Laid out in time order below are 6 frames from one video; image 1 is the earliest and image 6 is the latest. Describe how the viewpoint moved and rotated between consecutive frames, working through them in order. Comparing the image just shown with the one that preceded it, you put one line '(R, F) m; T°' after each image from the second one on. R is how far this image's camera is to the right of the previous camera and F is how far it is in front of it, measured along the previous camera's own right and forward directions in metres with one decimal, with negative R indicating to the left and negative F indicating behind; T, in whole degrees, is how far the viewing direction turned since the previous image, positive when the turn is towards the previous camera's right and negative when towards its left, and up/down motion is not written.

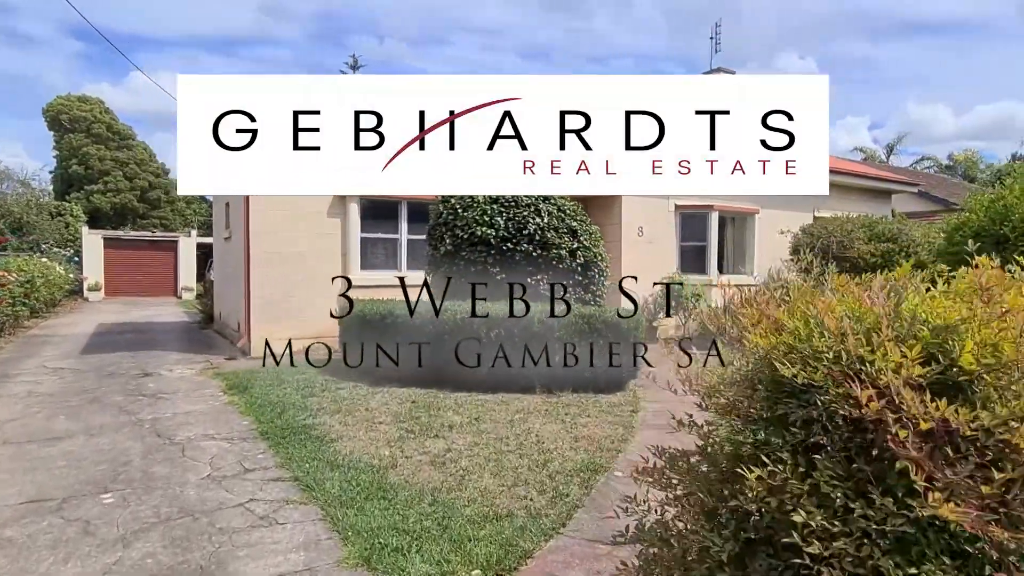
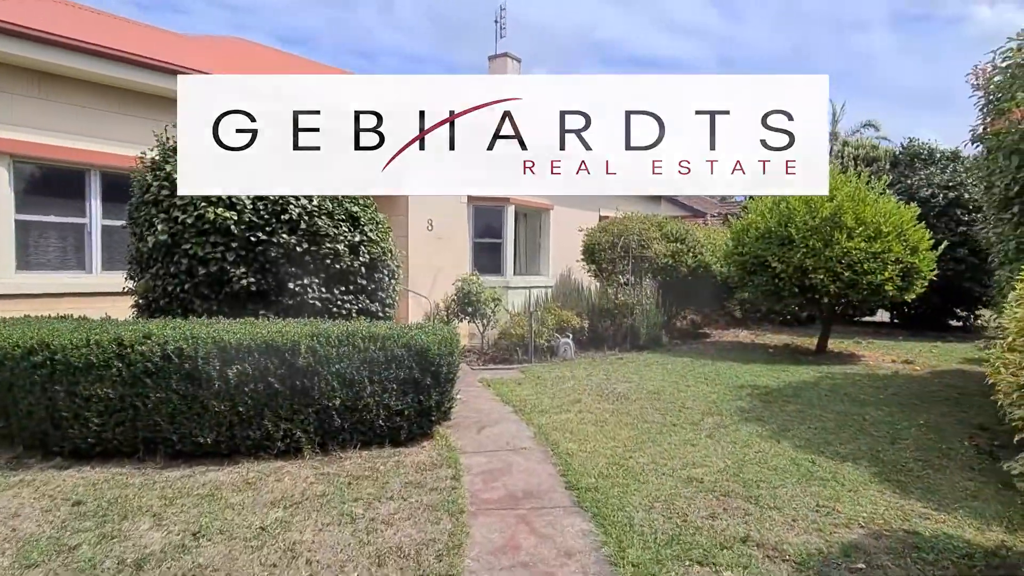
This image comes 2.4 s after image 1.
(+0.1, +1.9) m; +21°
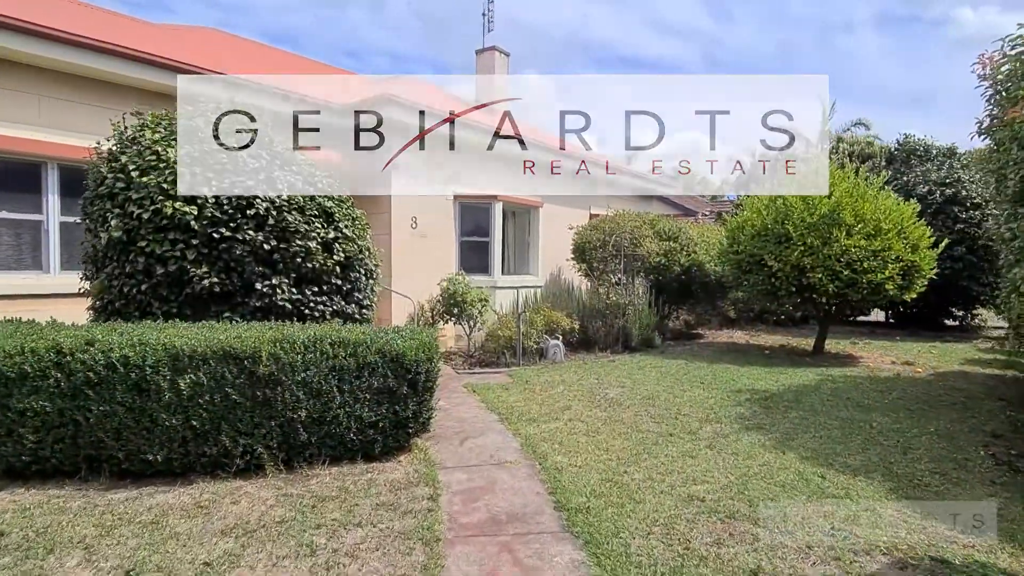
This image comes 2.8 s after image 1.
(0.0, +0.4) m; +1°
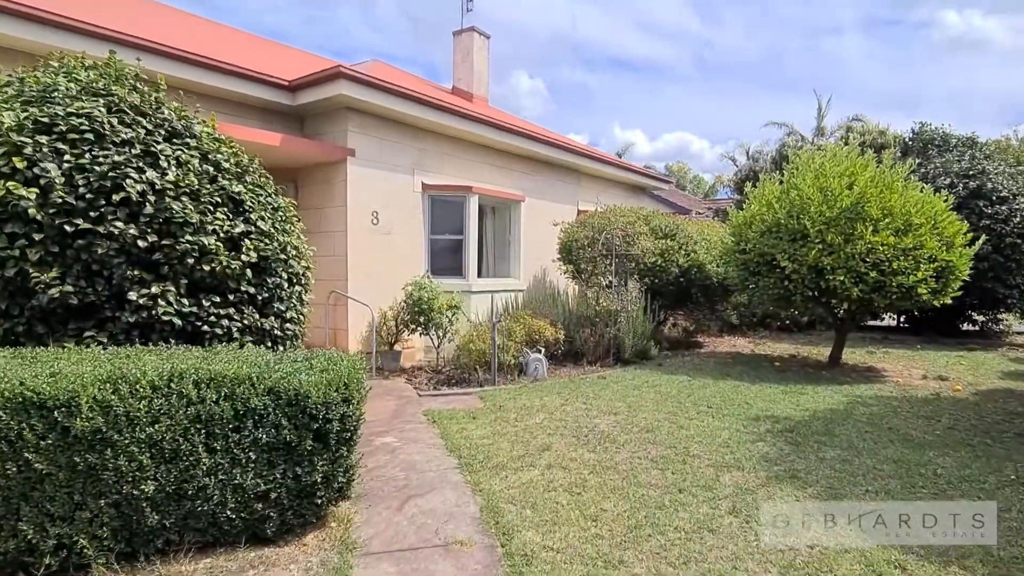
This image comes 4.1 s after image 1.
(+0.2, +1.2) m; +1°
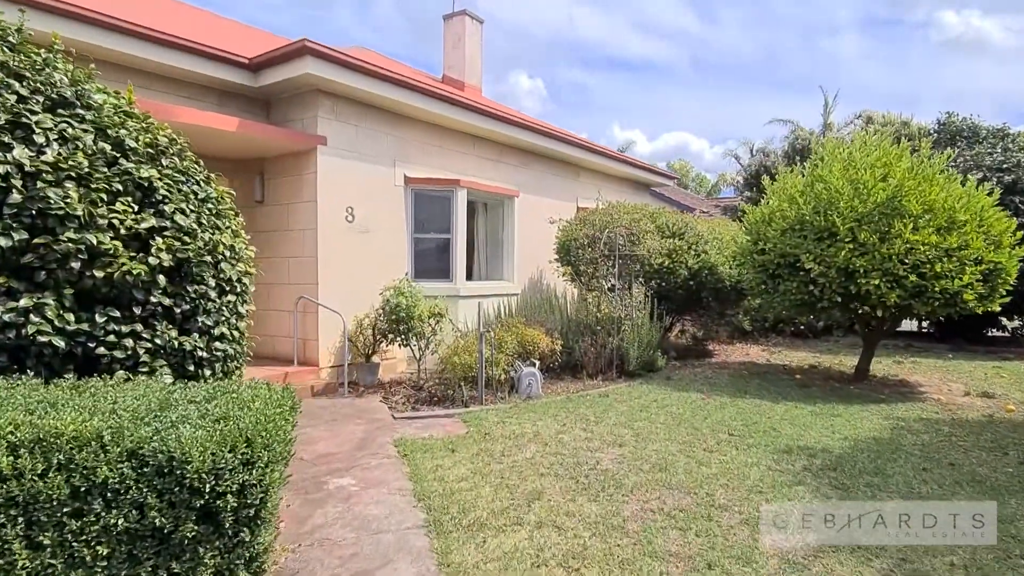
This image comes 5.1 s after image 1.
(+0.1, +0.9) m; 0°
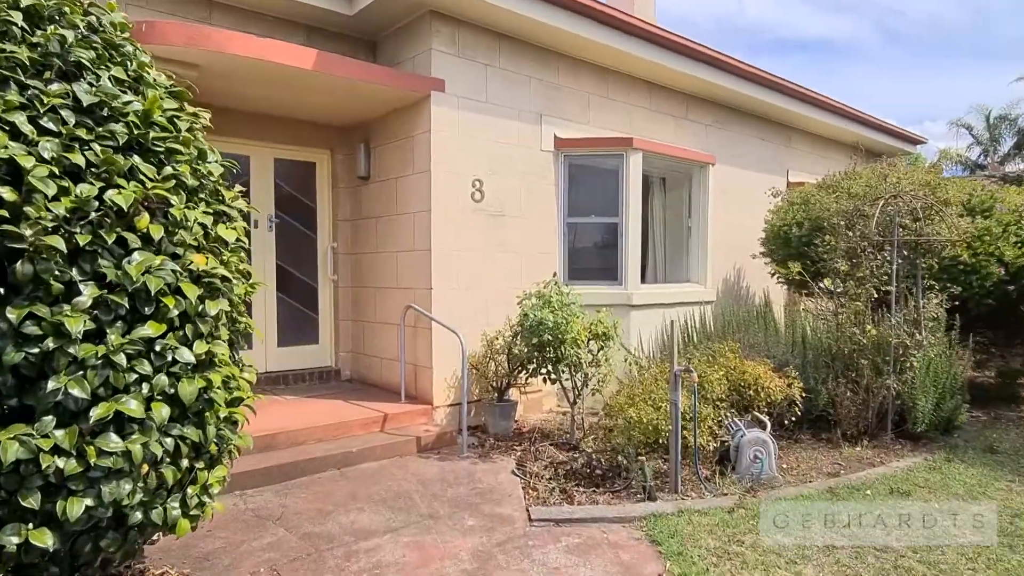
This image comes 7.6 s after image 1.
(-0.3, +2.3) m; -14°
